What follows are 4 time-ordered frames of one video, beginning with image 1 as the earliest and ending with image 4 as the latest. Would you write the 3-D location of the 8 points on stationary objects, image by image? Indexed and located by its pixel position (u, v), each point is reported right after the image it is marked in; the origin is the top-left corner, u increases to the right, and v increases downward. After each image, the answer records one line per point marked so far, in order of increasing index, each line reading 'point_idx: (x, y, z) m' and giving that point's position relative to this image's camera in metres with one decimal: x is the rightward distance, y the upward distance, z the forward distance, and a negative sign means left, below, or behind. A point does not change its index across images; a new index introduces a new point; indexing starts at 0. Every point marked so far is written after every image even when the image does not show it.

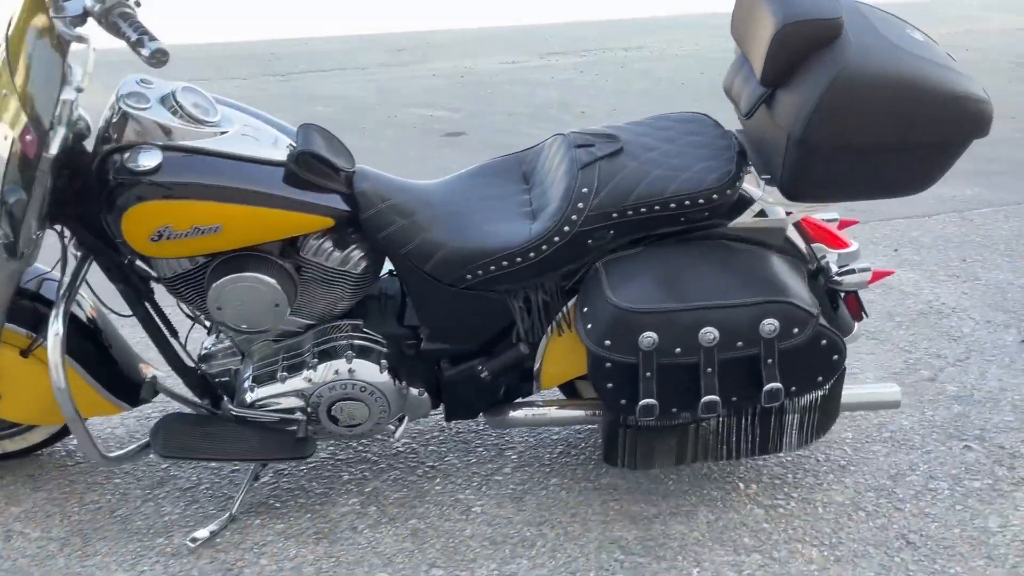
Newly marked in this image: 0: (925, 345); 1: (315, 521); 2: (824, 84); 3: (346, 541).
0: (+1.4, -0.2, +3.4) m
1: (-0.5, -0.6, +2.5) m
2: (+0.6, +0.4, +2.0) m
3: (-0.4, -0.6, +2.4) m
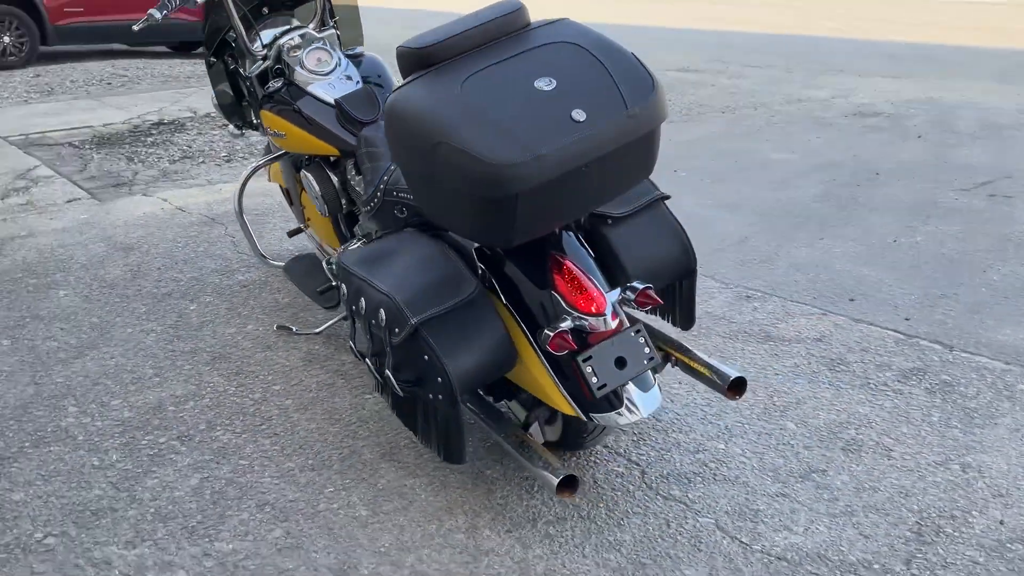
0: (+1.0, -0.7, +2.3) m
1: (-0.7, -0.2, +3.6) m
2: (-0.3, +0.4, +2.2) m
3: (-0.7, -0.3, +3.5) m
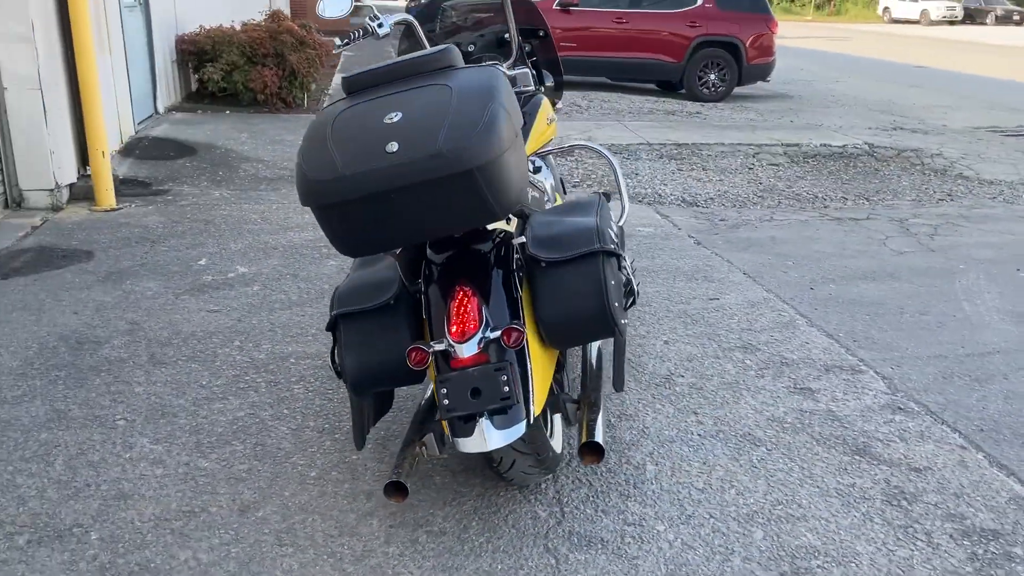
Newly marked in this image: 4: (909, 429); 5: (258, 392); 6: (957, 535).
0: (+0.4, -0.9, +2.0) m
1: (-0.3, -0.3, +4.0) m
2: (-0.5, +0.4, +2.6) m
3: (-0.4, -0.3, +3.9) m
4: (+1.4, -0.5, +3.4) m
5: (-0.9, -0.4, +3.6) m
6: (+1.2, -0.7, +2.7) m
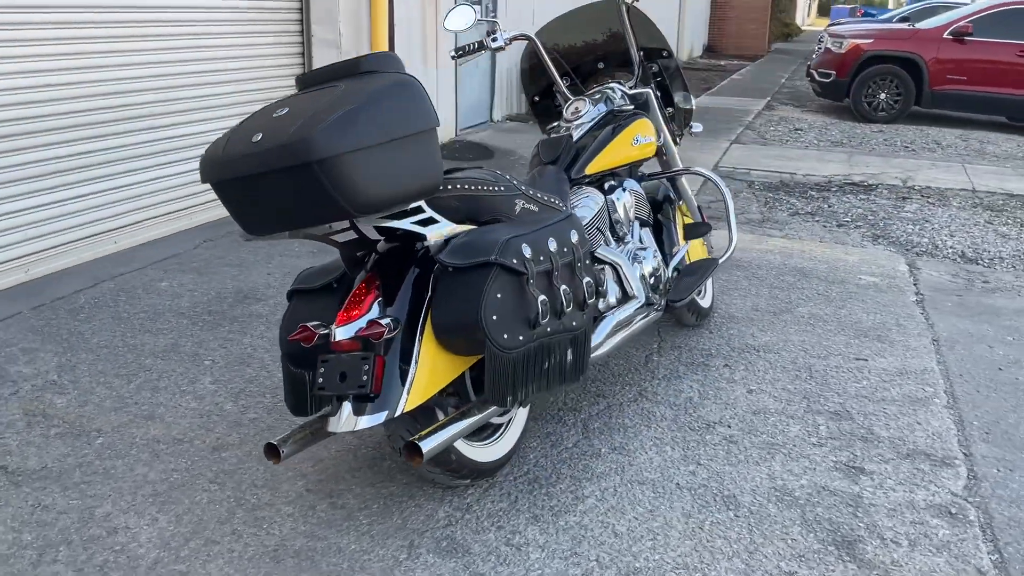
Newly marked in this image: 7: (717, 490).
0: (-0.3, -0.9, +2.0) m
1: (0.0, -0.3, +4.1) m
2: (-0.6, +0.5, +2.9) m
3: (-0.1, -0.3, +4.0) m
4: (+1.2, -0.7, +2.8) m
5: (-0.7, -0.3, +4.0) m
6: (+0.8, -0.9, +2.3) m
7: (+0.6, -0.6, +3.0) m
